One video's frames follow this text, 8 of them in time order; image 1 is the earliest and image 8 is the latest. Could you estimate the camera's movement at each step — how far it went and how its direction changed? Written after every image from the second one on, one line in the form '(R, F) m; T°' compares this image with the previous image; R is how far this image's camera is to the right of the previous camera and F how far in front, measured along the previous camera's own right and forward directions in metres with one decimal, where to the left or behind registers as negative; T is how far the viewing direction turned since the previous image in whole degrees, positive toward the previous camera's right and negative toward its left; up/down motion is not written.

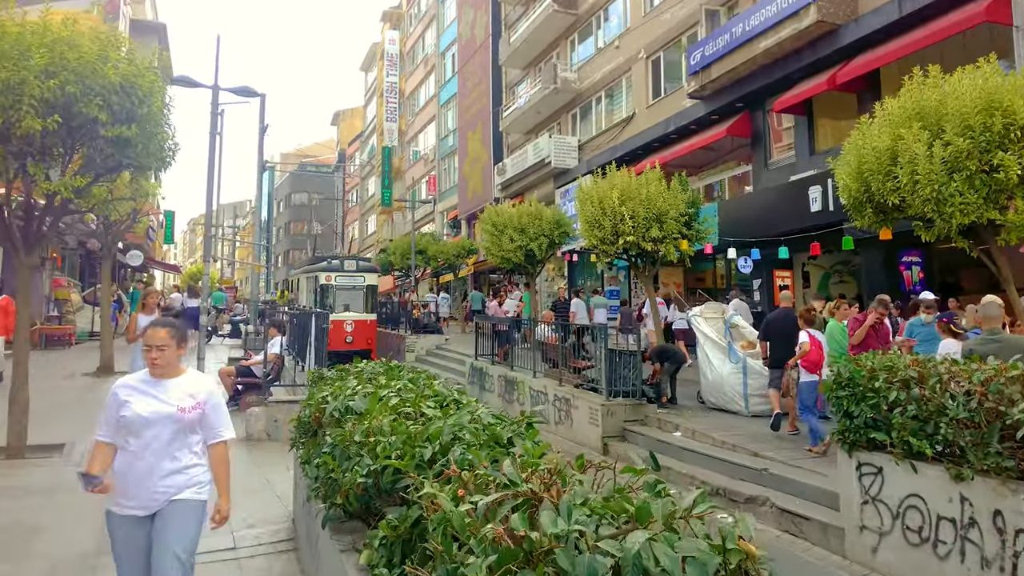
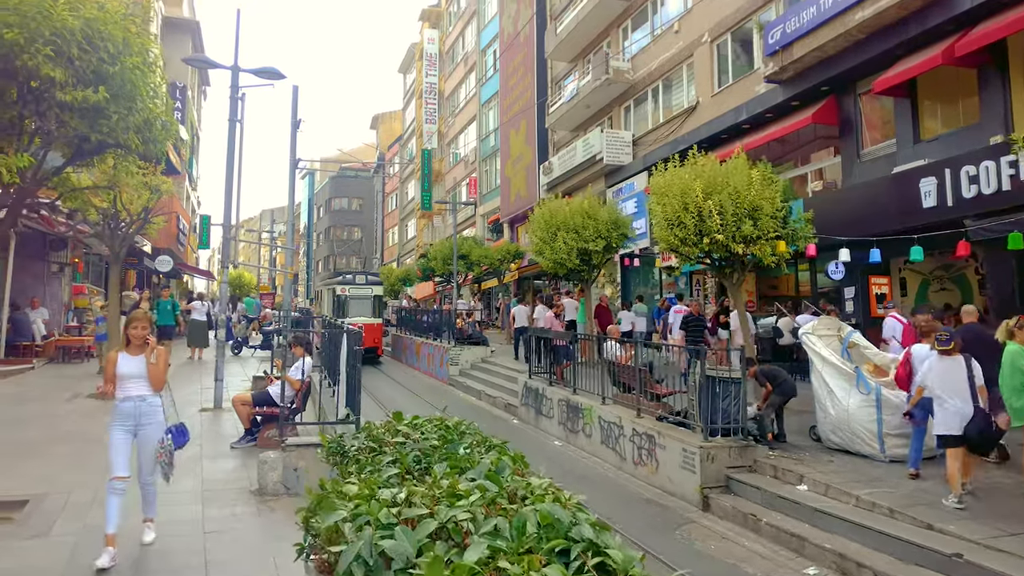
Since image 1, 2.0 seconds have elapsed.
(-0.3, +1.7) m; -3°
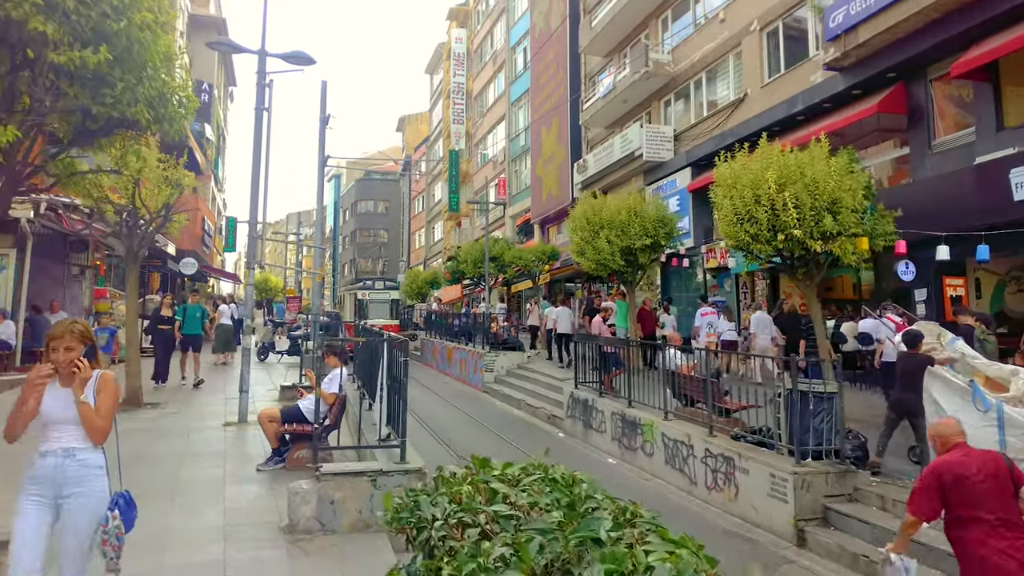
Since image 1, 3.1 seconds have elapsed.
(-0.3, +0.9) m; -2°
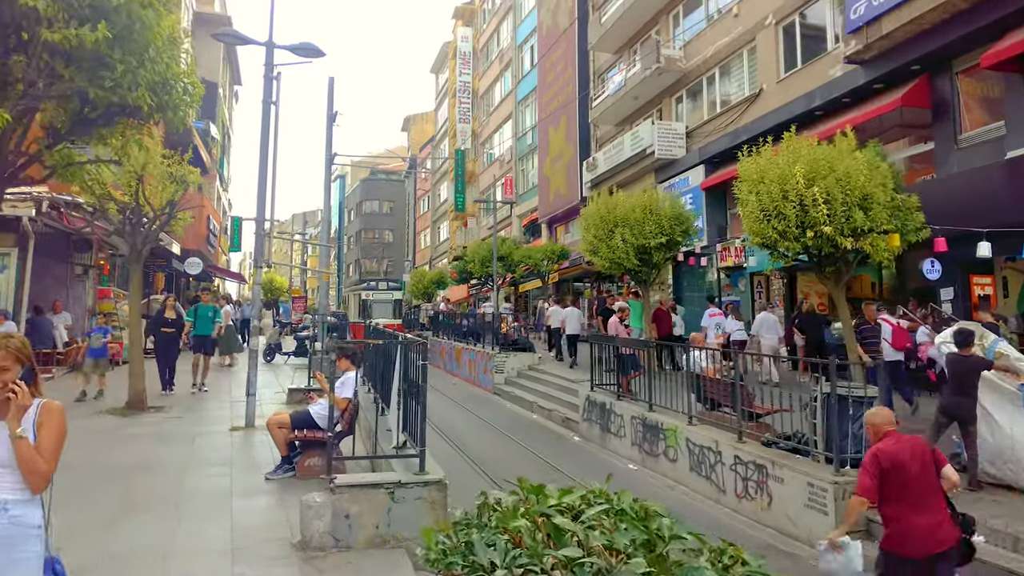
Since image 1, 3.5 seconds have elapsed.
(-0.1, +0.3) m; 0°
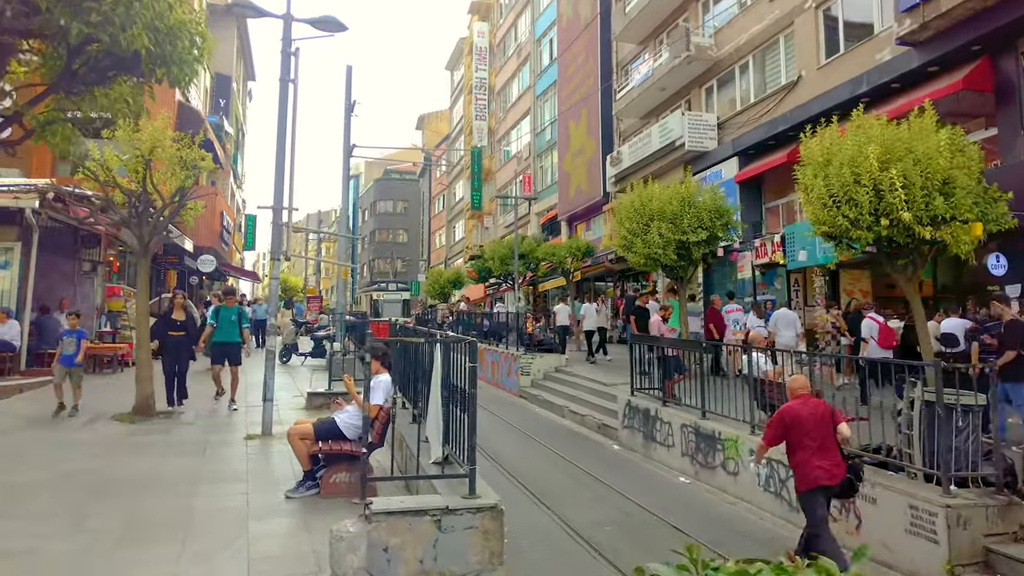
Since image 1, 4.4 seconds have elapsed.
(-0.3, +0.8) m; -1°
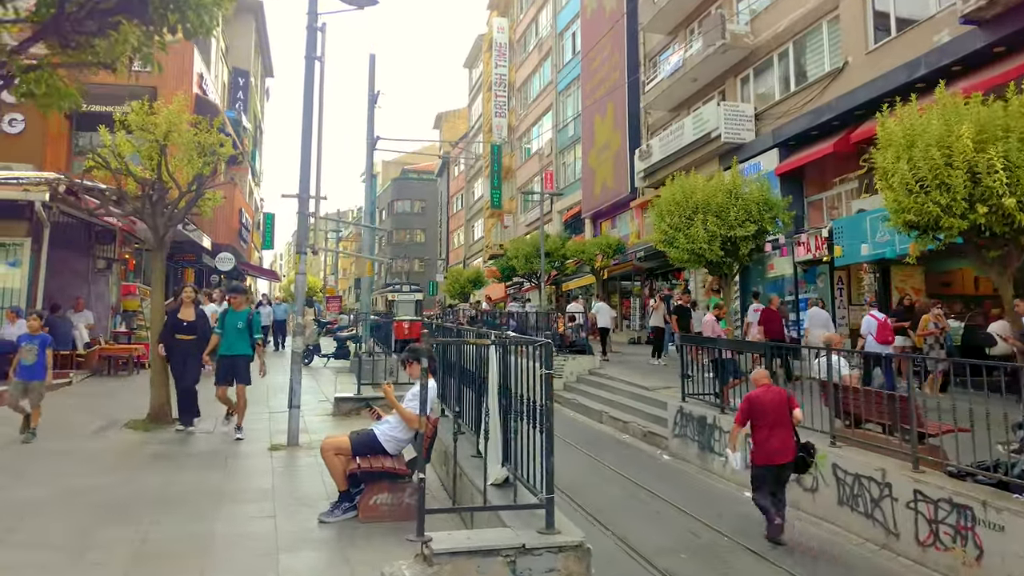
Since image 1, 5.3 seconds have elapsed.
(-0.3, +0.7) m; -1°
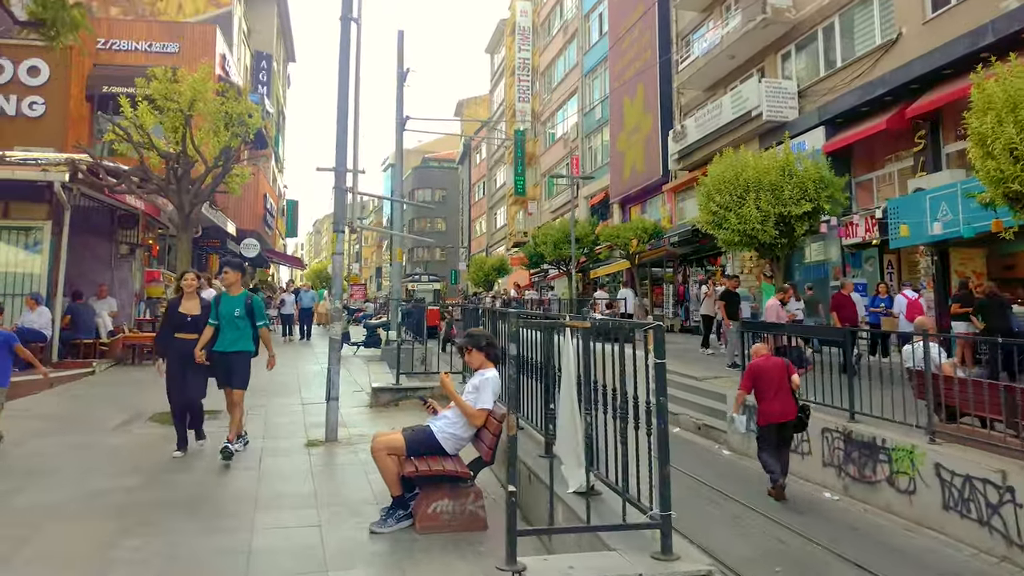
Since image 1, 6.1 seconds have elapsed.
(-0.3, +0.6) m; -1°
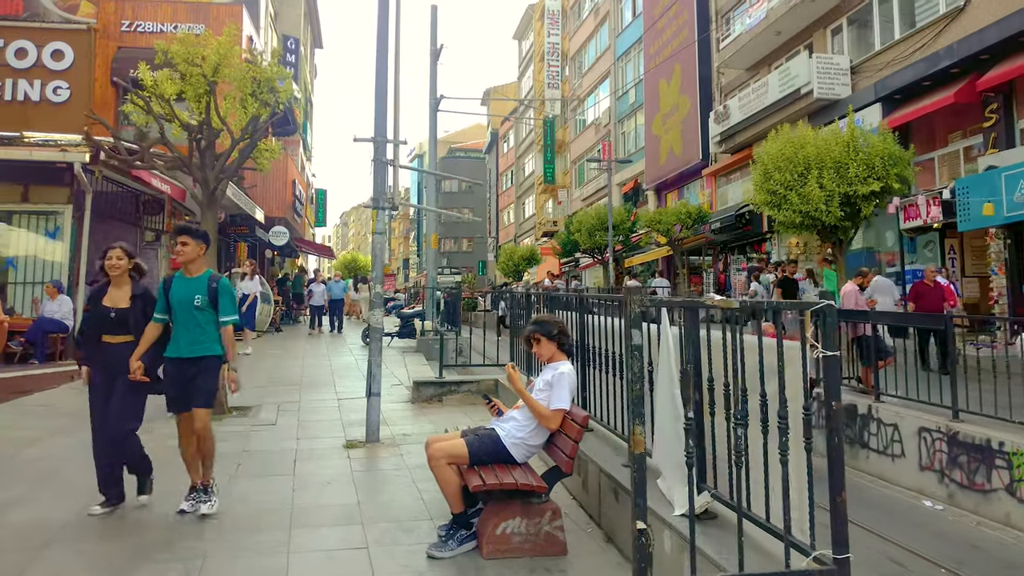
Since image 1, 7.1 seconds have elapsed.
(-0.3, +0.7) m; -2°
